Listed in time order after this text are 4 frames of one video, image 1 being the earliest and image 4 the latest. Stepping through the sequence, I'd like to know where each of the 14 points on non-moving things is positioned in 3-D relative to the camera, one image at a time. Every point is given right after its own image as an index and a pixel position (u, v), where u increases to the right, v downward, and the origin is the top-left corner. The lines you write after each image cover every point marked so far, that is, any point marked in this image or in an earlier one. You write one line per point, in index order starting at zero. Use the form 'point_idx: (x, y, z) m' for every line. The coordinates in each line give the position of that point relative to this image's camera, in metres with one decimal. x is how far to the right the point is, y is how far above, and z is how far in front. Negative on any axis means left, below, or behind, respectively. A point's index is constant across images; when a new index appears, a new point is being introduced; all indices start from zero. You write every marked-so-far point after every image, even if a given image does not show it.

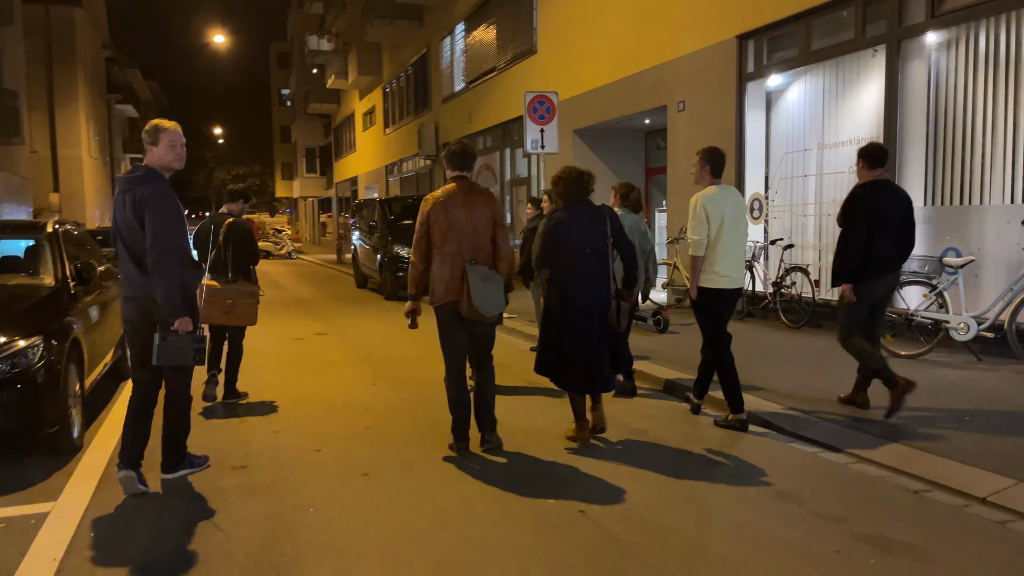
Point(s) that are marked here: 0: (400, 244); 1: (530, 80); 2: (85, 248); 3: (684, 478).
0: (-2.4, +0.9, +16.0) m
1: (+0.5, +5.1, +18.5) m
2: (-4.3, +0.4, +7.5) m
3: (+1.1, -1.1, +4.6) m
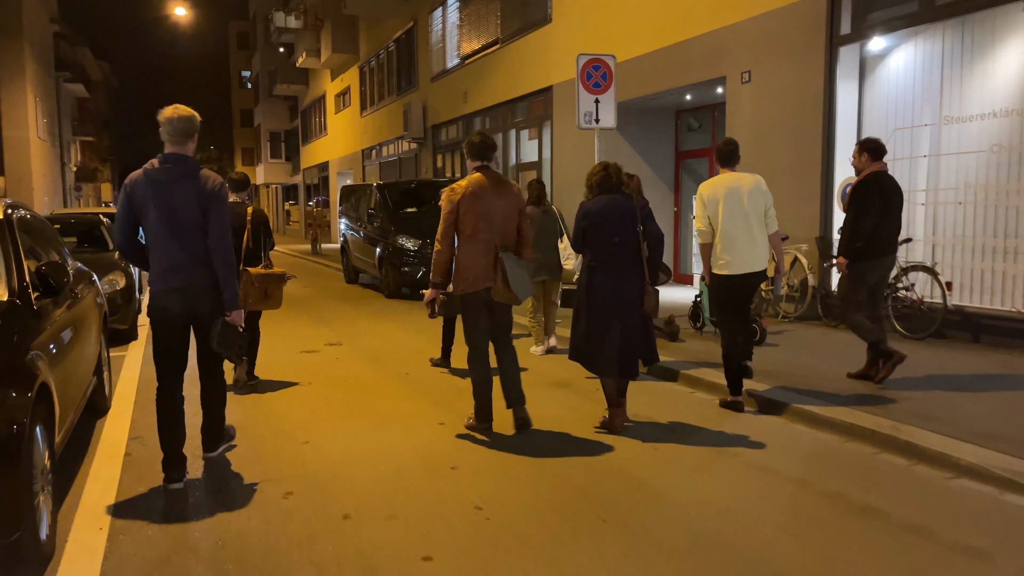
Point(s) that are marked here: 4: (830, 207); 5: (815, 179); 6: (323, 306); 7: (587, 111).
0: (-2.0, +1.0, +14.2) m
1: (+0.7, +5.2, +16.7) m
2: (-3.5, +0.3, +5.6) m
3: (+2.0, -1.2, +3.0) m
4: (+3.9, +1.0, +9.2) m
5: (+3.7, +1.3, +9.3) m
6: (-3.2, -0.3, +12.8) m
7: (+0.9, +2.2, +9.3) m
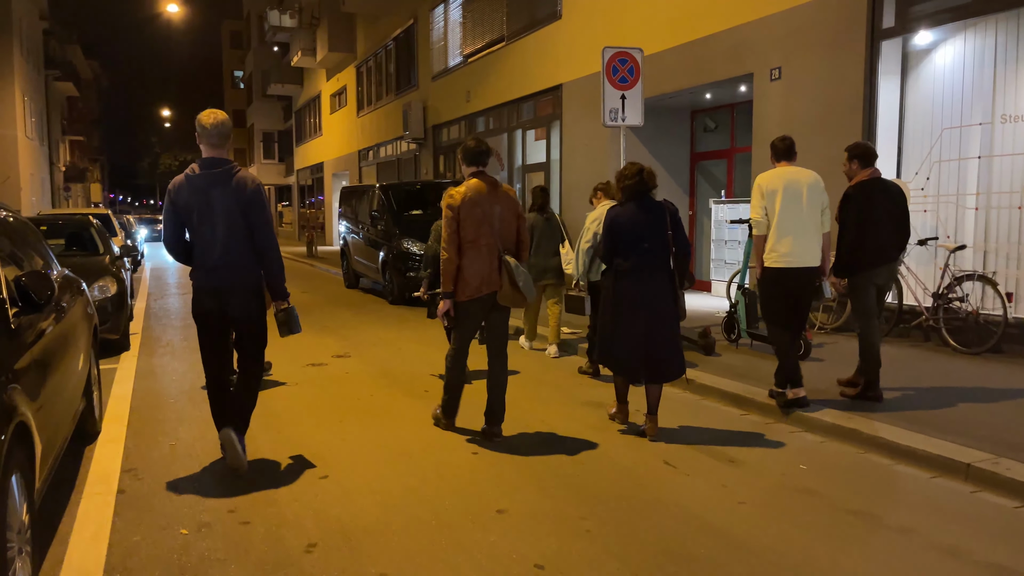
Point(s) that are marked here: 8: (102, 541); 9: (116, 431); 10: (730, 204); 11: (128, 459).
0: (-1.8, +0.9, +13.6) m
1: (+0.8, +5.1, +16.2) m
2: (-3.2, +0.3, +5.0) m
3: (+2.3, -1.3, +2.4) m
4: (+4.1, +0.9, +8.7) m
5: (+4.0, +1.2, +8.8) m
6: (-3.0, -0.4, +12.2) m
7: (+1.2, +2.1, +8.7) m
8: (-2.0, -1.2, +3.6) m
9: (-2.9, -1.0, +5.5) m
10: (+3.7, +1.4, +12.7) m
11: (-2.5, -1.1, +4.9) m
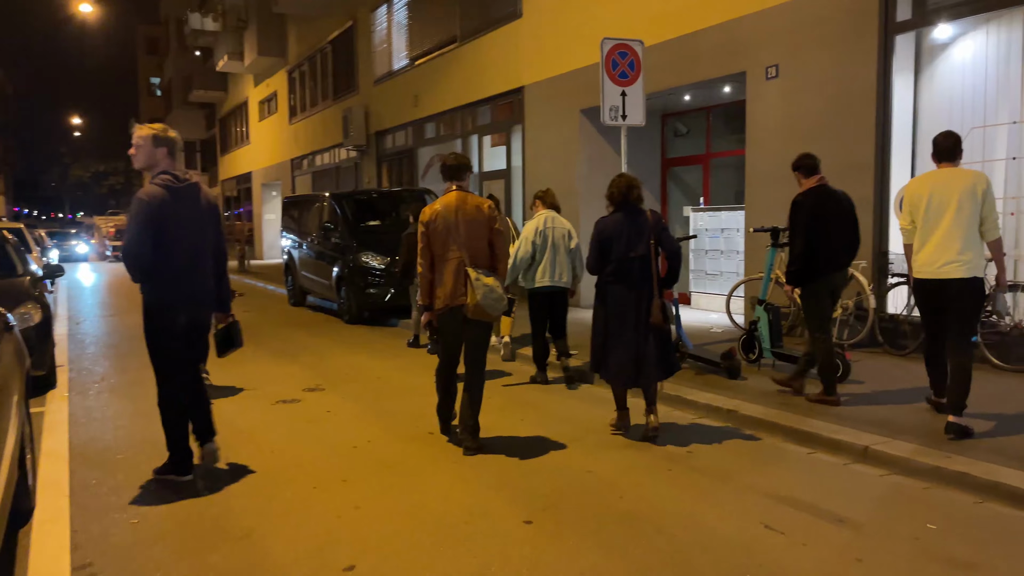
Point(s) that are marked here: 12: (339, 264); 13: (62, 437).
0: (-2.4, +0.6, +12.5) m
1: (0.0, +4.8, +15.3) m
2: (-2.9, +0.1, +3.8) m
3: (+2.8, -1.4, +1.7) m
4: (+4.0, +0.8, +8.1) m
5: (+3.9, +1.1, +8.2) m
6: (-3.4, -0.7, +10.9) m
7: (+1.1, +1.9, +7.9) m
8: (-1.5, -1.4, +2.5) m
9: (-2.6, -1.2, +4.3) m
10: (+3.2, +1.2, +12.1) m
11: (-2.1, -1.3, +3.7) m
12: (-3.0, +0.4, +13.0) m
13: (-3.5, -1.1, +5.8) m
